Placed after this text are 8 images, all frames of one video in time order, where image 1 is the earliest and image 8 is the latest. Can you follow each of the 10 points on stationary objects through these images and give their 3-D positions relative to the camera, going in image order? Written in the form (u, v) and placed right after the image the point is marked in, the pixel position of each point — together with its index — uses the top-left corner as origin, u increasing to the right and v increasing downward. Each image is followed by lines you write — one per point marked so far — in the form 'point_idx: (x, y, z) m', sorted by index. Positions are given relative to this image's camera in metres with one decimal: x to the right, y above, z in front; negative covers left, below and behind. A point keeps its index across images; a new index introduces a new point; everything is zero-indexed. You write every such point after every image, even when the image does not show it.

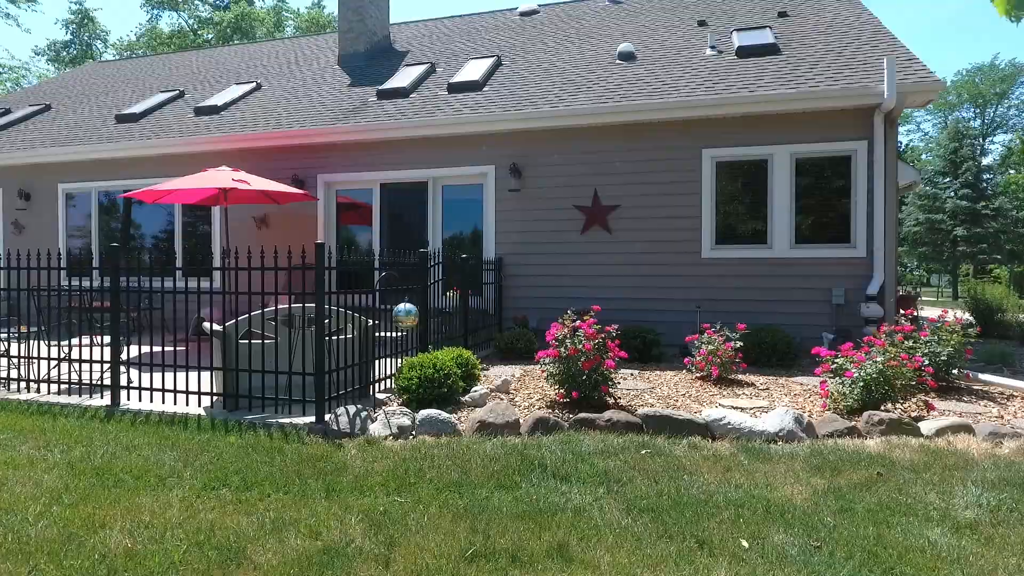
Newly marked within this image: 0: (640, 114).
0: (+1.5, +2.0, +7.7) m
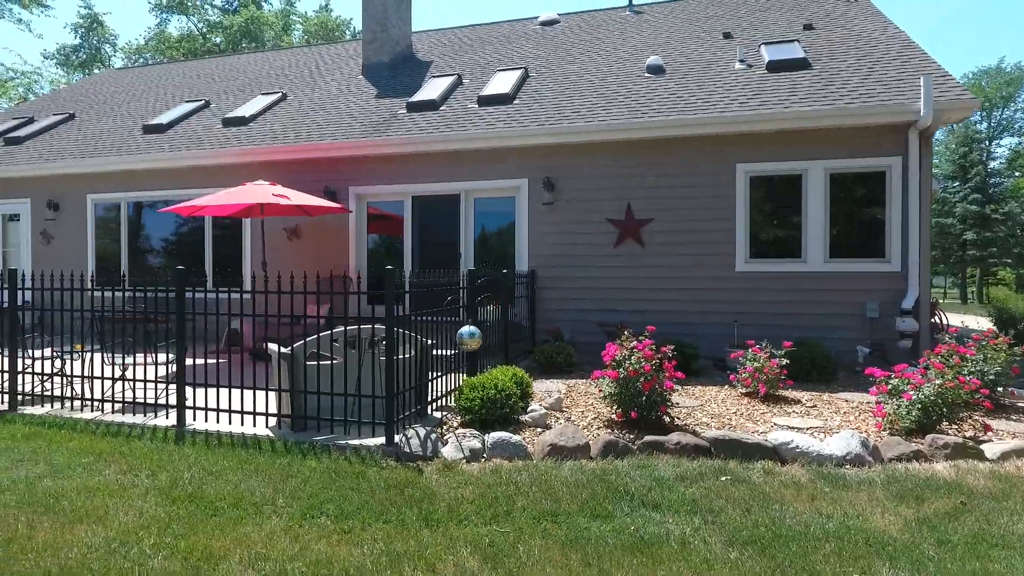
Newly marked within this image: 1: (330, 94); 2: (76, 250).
0: (+1.9, +1.9, +7.8) m
1: (-3.1, +3.3, +11.4) m
2: (-7.2, +0.6, +11.0) m
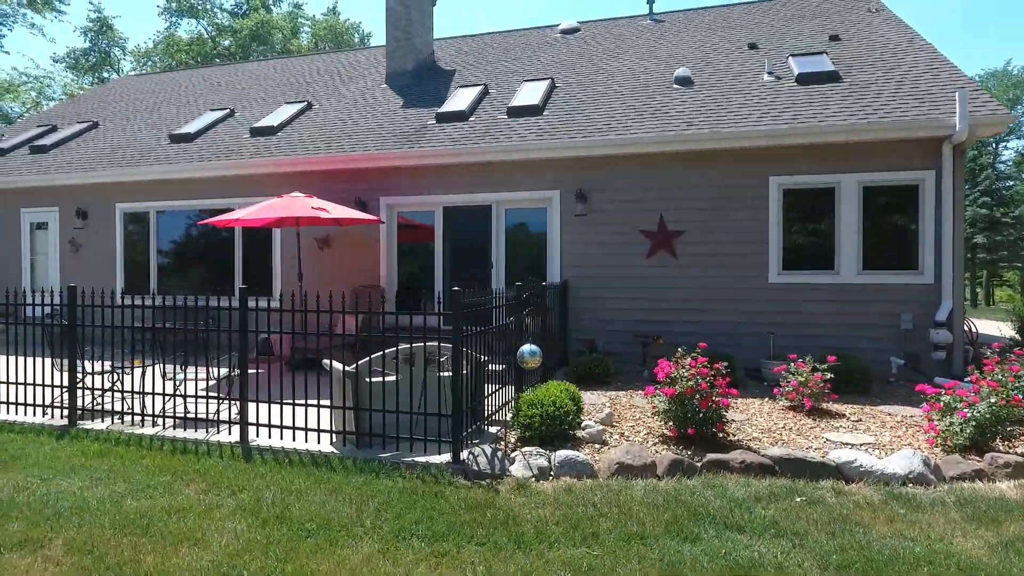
0: (+2.4, +1.7, +7.9) m
1: (-2.7, +3.2, +11.5) m
2: (-6.7, +0.5, +11.0) m
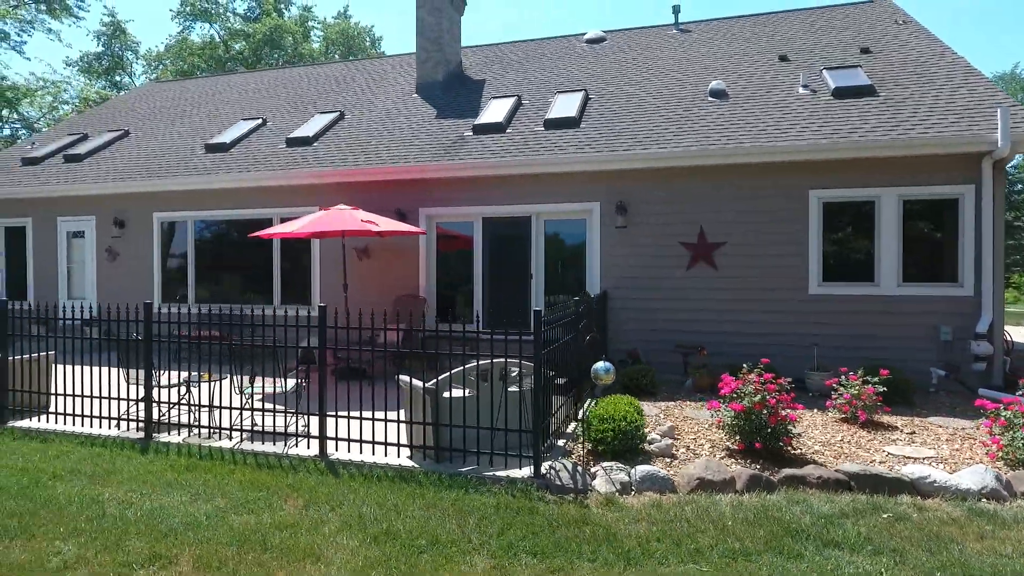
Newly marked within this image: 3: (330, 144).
0: (+2.9, +1.6, +8.1) m
1: (-2.2, +3.1, +11.7) m
2: (-6.2, +0.3, +11.2) m
3: (-2.9, +2.3, +10.8) m
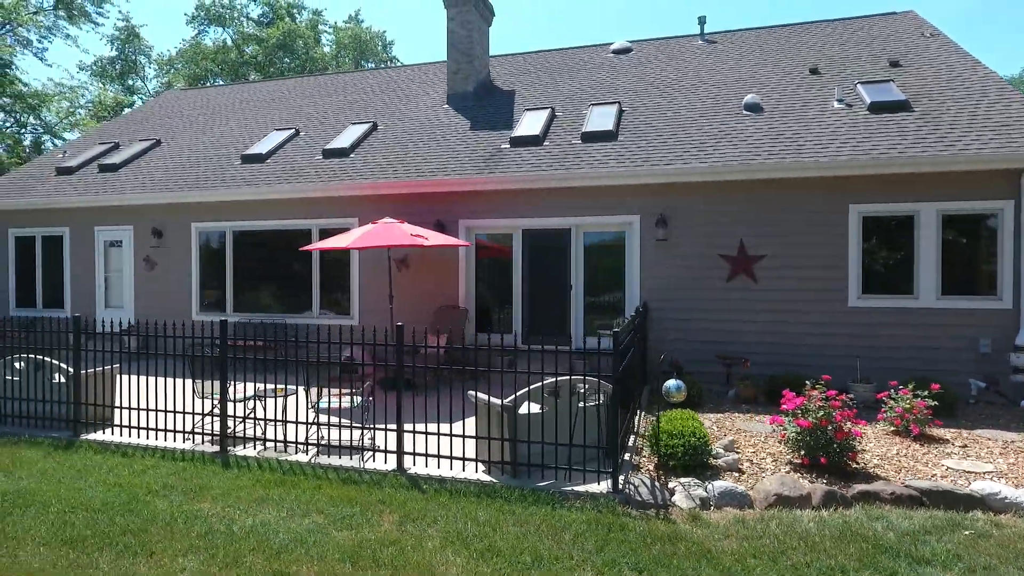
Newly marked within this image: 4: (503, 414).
0: (+3.5, +1.4, +8.2) m
1: (-1.6, +2.9, +11.8) m
2: (-5.6, +0.2, +11.4) m
3: (-2.4, +2.2, +11.0) m
4: (-0.1, -1.0, +5.1) m
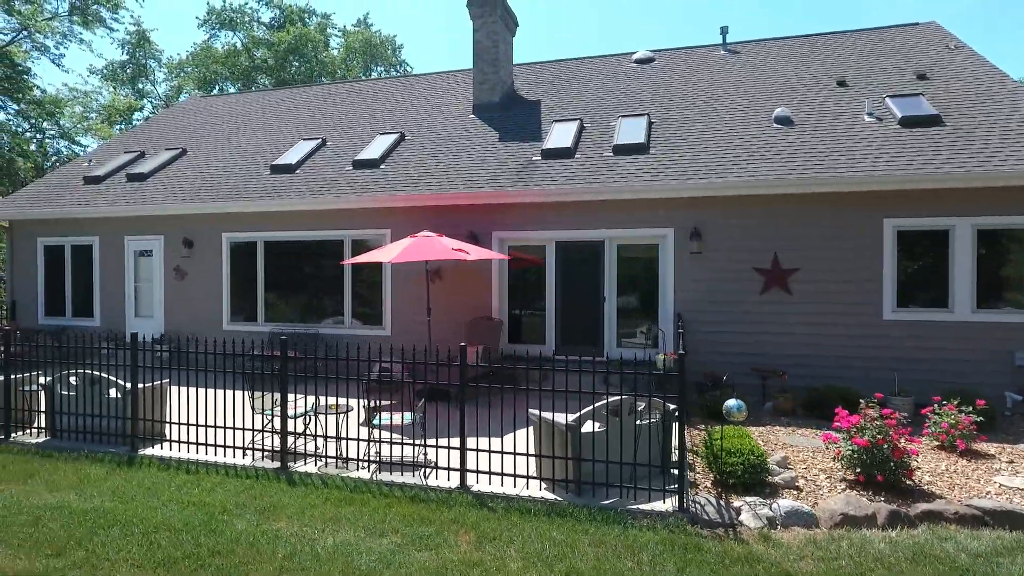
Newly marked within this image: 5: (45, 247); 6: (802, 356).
0: (+3.9, +1.3, +8.3) m
1: (-1.1, +2.7, +11.9) m
2: (-5.2, 0.0, +11.4) m
3: (-1.9, +2.0, +11.1) m
4: (+0.4, -1.1, +5.2) m
5: (-8.8, +0.8, +12.6) m
6: (+3.7, -0.9, +8.6) m
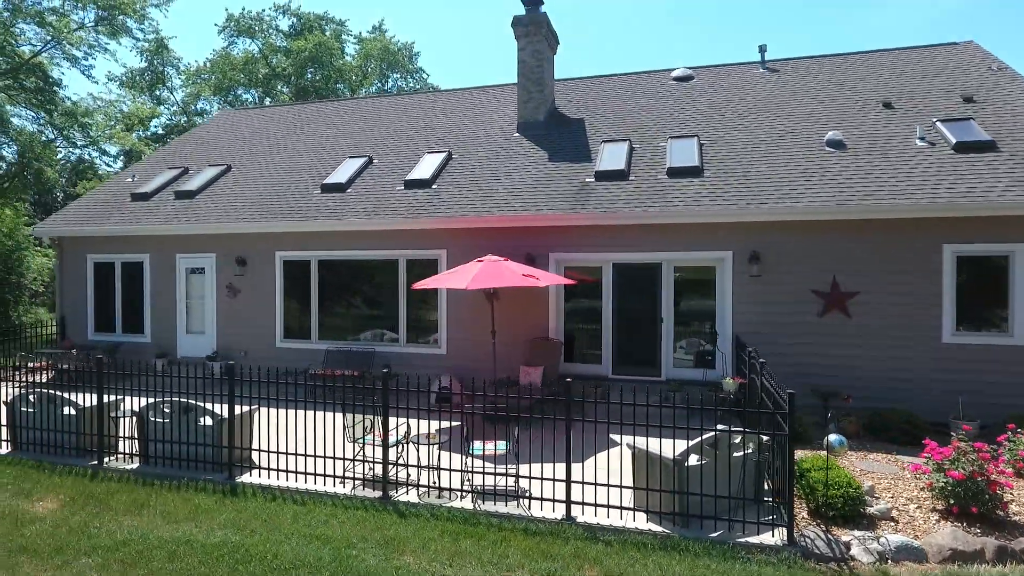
0: (+4.8, +1.0, +8.5) m
1: (-0.3, +2.4, +12.1) m
2: (-4.3, -0.3, +11.6) m
3: (-1.1, +1.7, +11.2) m
4: (+1.3, -1.4, +5.4) m
5: (-8.0, +0.5, +12.8) m
6: (+4.6, -1.2, +8.8) m
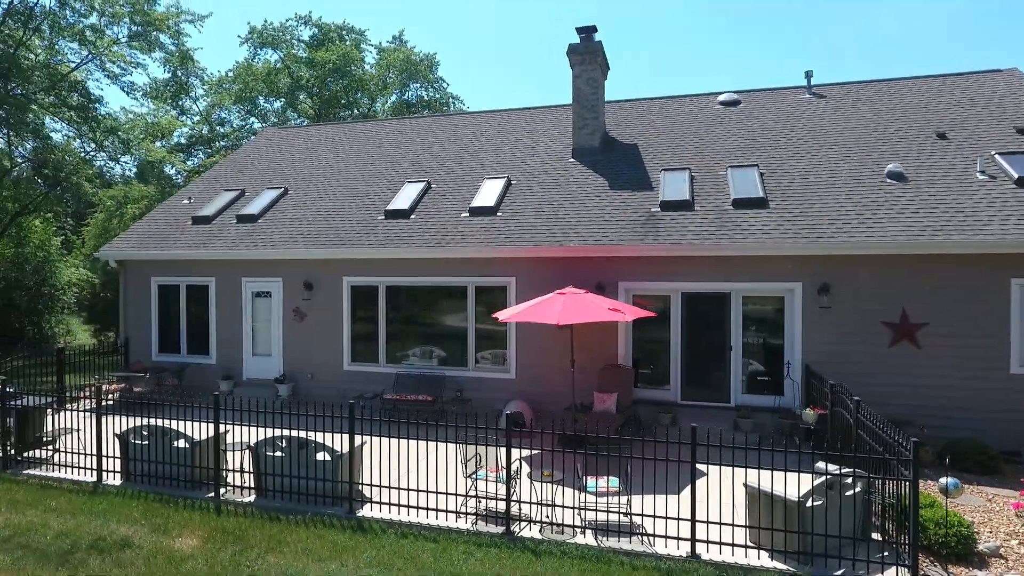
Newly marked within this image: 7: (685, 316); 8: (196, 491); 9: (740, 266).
0: (+5.9, +0.5, +8.8) m
1: (+0.8, +2.0, +12.4) m
2: (-3.2, -0.7, +11.9) m
3: (0.0, +1.3, +11.5) m
4: (+2.4, -1.9, +5.7) m
5: (-6.9, 0.0, +13.0) m
6: (+5.7, -1.6, +9.1) m
7: (+2.6, -0.4, +10.2) m
8: (-3.5, -2.3, +7.4) m
9: (+3.3, +0.3, +9.8) m
